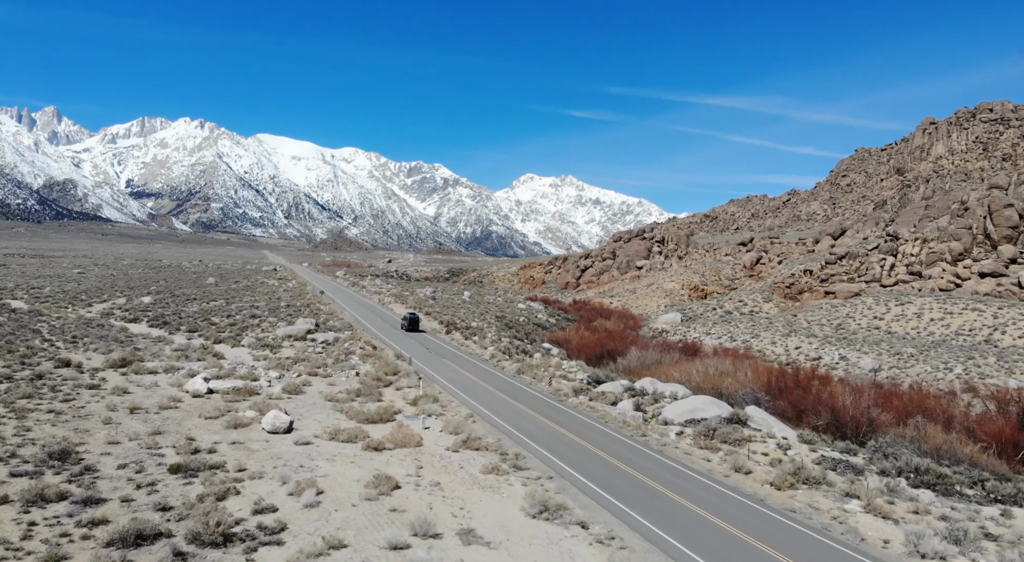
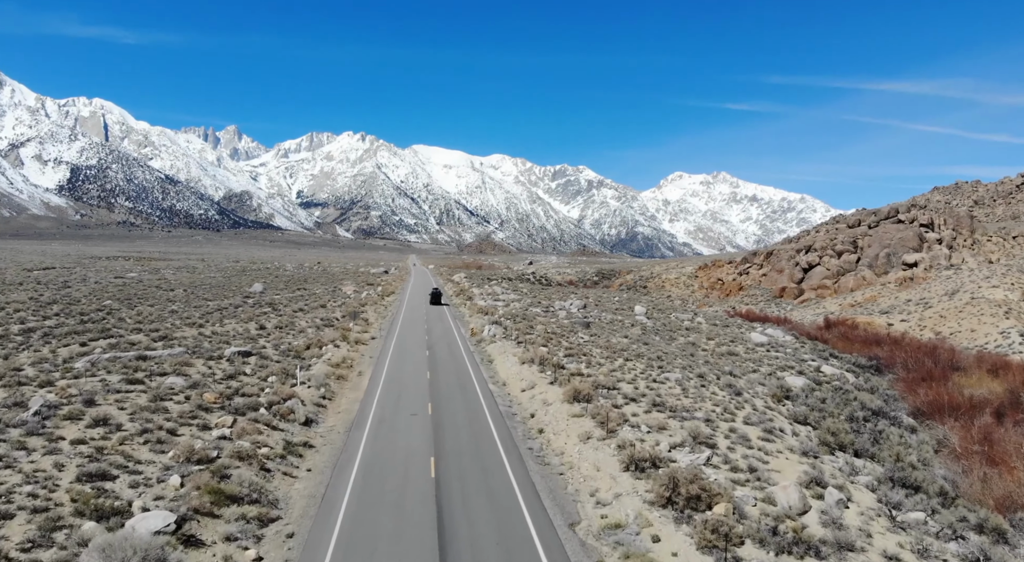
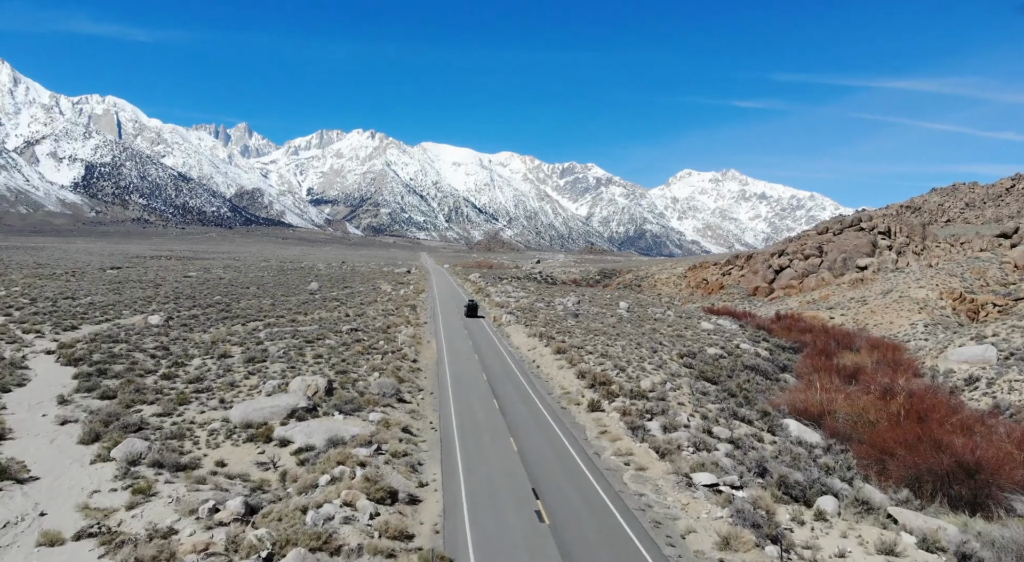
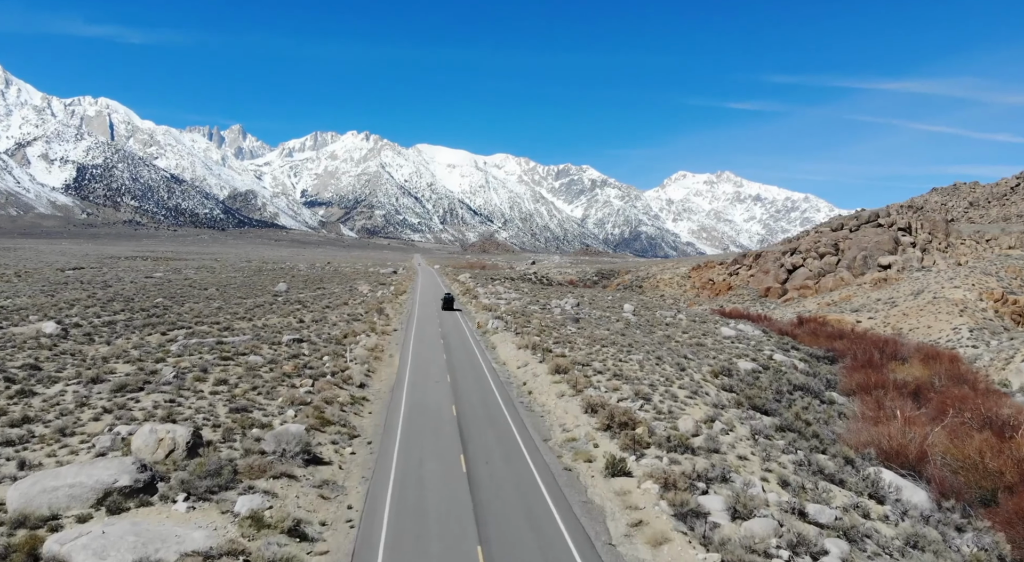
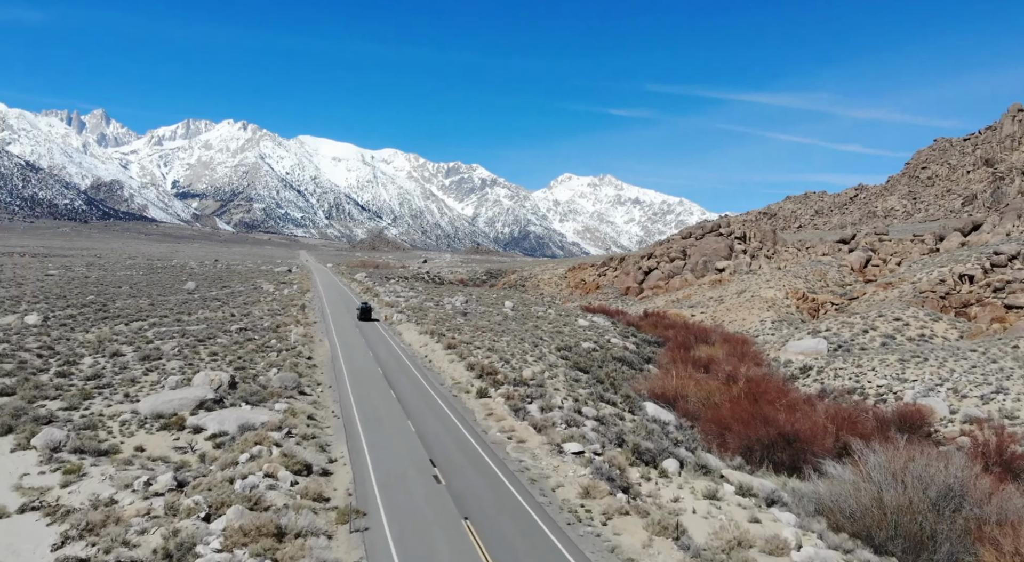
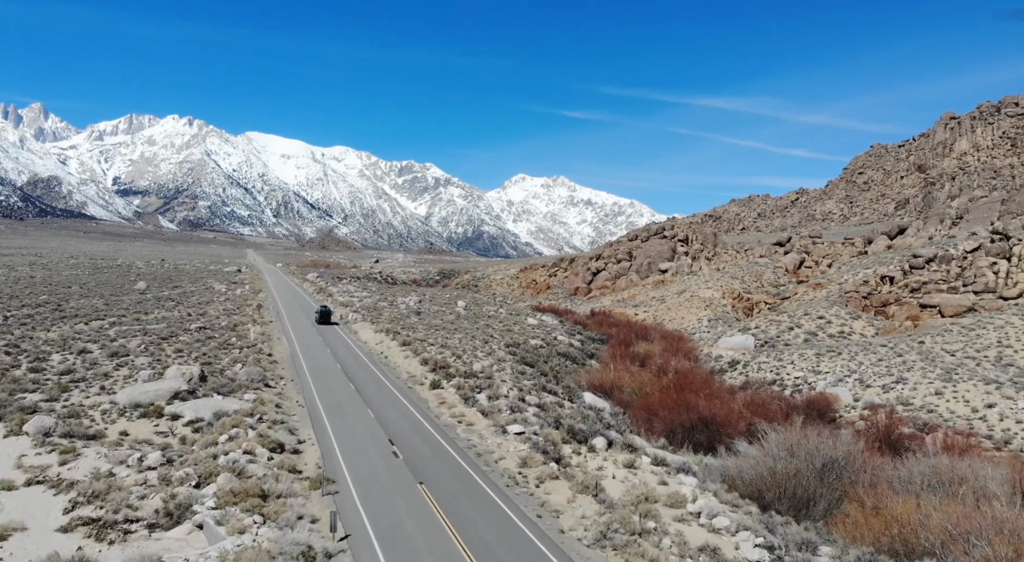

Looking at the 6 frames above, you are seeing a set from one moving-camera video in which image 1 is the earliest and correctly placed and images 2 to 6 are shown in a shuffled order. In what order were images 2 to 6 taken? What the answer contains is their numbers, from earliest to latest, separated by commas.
6, 5, 3, 4, 2
